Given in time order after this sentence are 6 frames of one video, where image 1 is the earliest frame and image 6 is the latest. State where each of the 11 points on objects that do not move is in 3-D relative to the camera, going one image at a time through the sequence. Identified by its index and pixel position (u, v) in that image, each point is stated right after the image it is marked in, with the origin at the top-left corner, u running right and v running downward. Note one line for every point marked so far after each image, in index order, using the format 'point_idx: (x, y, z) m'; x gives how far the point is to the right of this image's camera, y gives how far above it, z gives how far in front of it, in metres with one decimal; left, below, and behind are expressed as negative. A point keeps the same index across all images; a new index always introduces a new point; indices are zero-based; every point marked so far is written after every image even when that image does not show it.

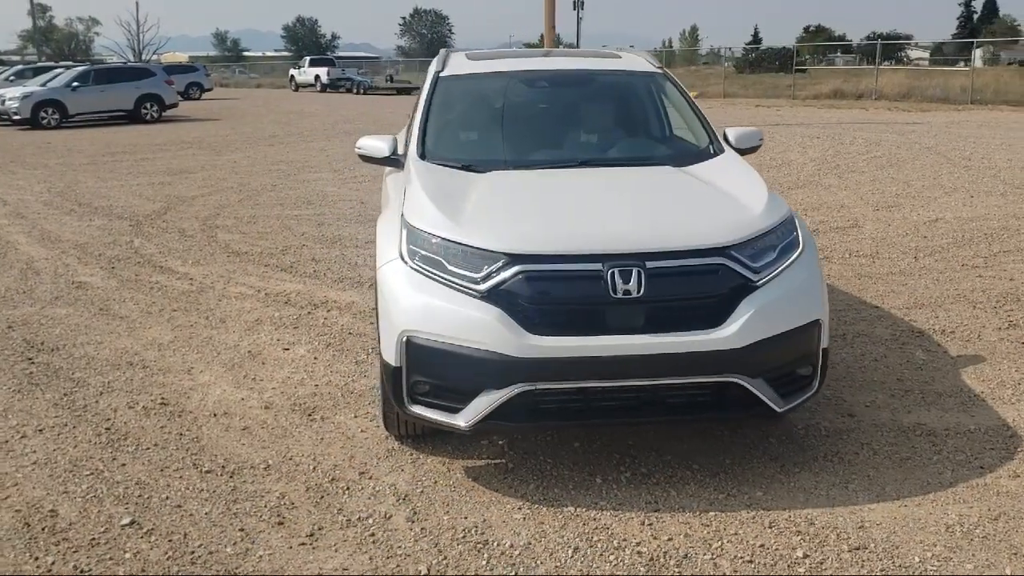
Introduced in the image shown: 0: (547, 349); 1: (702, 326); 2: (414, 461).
0: (+0.1, -0.2, +3.8) m
1: (+0.7, -0.2, +3.8) m
2: (-0.4, -0.8, +4.3) m
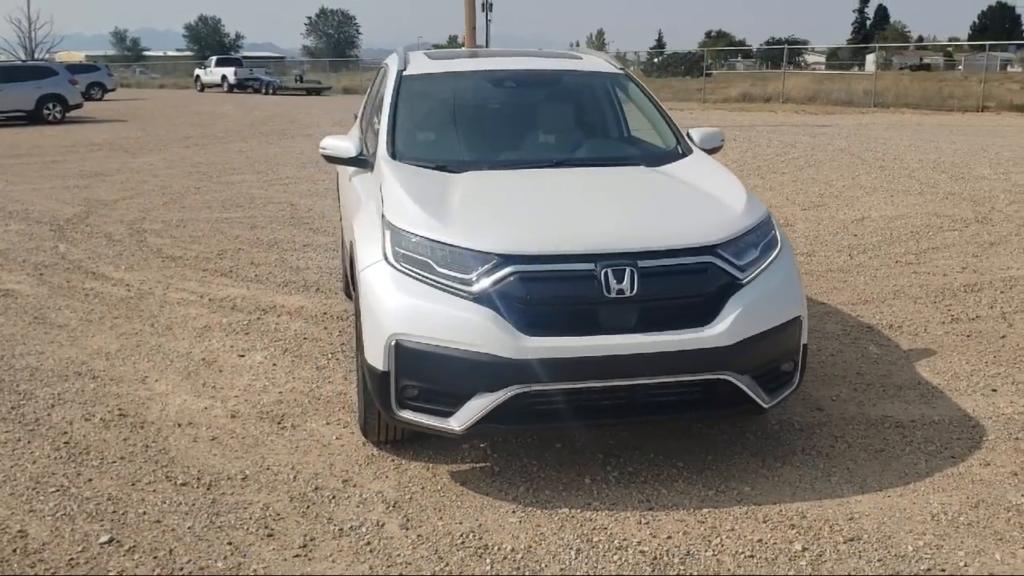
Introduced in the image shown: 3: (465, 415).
0: (+0.1, -0.2, +3.7) m
1: (+0.7, -0.1, +3.9) m
2: (-0.5, -0.8, +4.3) m
3: (-0.2, -0.5, +3.8) m
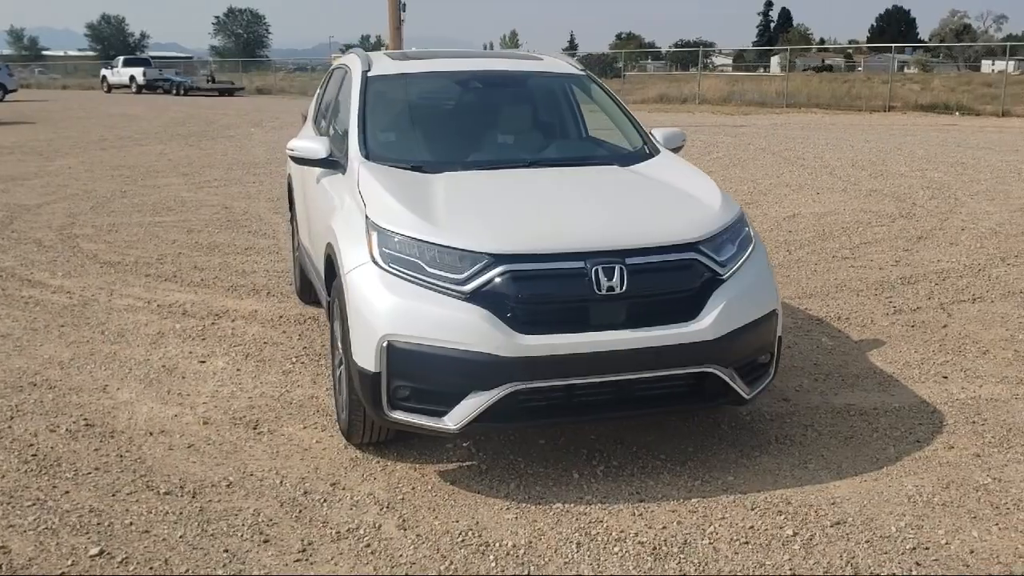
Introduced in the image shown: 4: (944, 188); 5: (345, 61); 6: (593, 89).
0: (+0.1, -0.2, +3.8) m
1: (+0.7, -0.1, +4.0) m
2: (-0.6, -0.8, +4.3) m
3: (-0.2, -0.5, +3.8) m
4: (+5.8, +1.3, +13.1) m
5: (-1.0, +1.4, +6.1) m
6: (+0.5, +1.2, +5.9) m
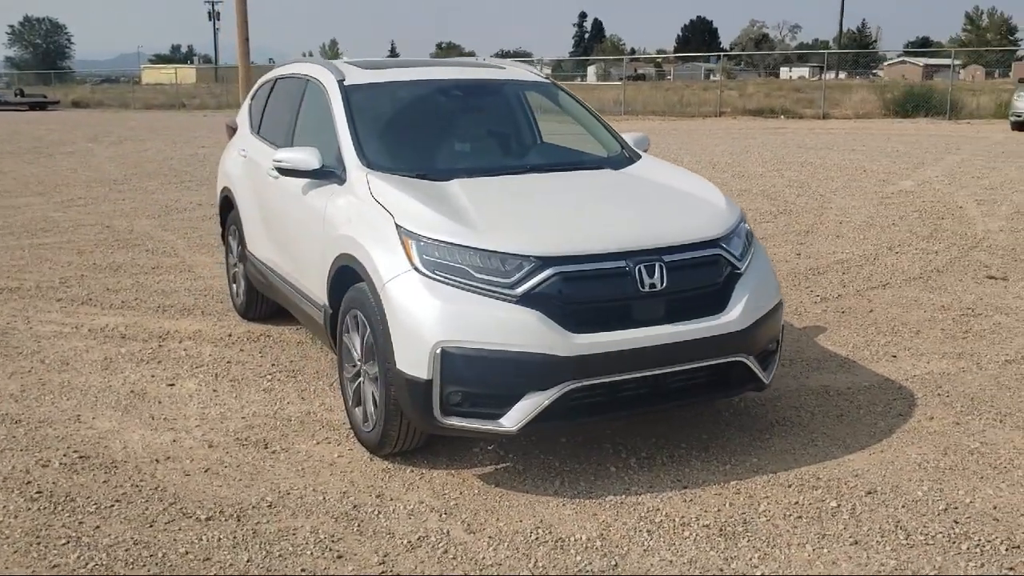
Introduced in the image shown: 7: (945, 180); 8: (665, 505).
0: (+0.3, -0.2, +3.9) m
1: (+0.8, -0.1, +4.2) m
2: (-0.4, -0.8, +4.2) m
3: (0.0, -0.5, +3.9) m
4: (+4.2, +1.5, +14.1) m
5: (-1.2, +1.3, +6.0) m
6: (+0.3, +1.2, +6.0) m
7: (+6.3, +1.6, +14.3) m
8: (+0.6, -0.9, +3.9) m
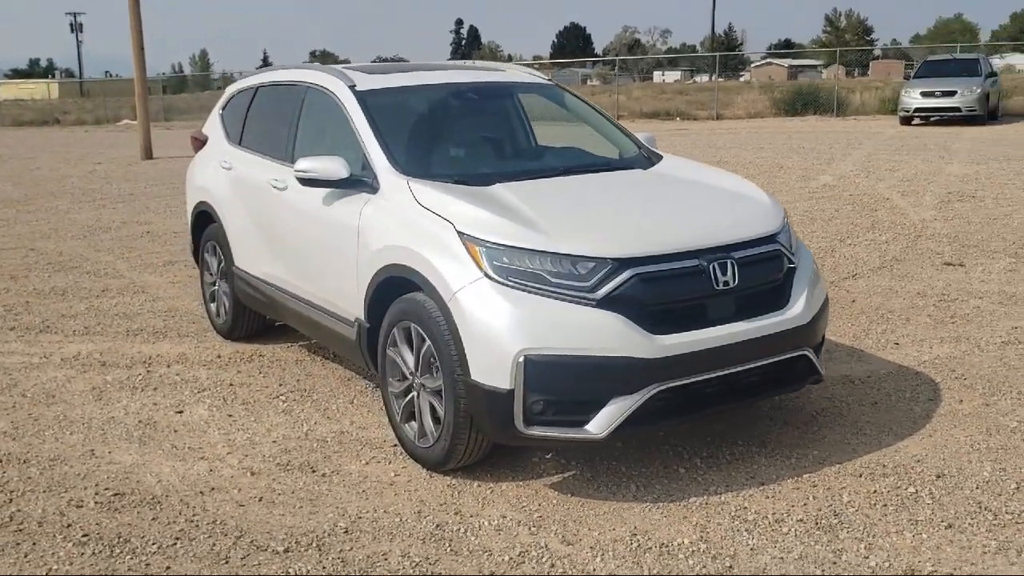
0: (+0.6, -0.2, +3.9) m
1: (+1.1, -0.1, +4.2) m
2: (-0.1, -0.8, +4.1) m
3: (+0.3, -0.5, +3.8) m
4: (+3.2, +1.5, +14.4) m
5: (-1.2, +1.2, +5.8) m
6: (+0.3, +1.2, +6.0) m
7: (+5.3, +1.7, +14.9) m
8: (+0.9, -0.9, +3.9) m
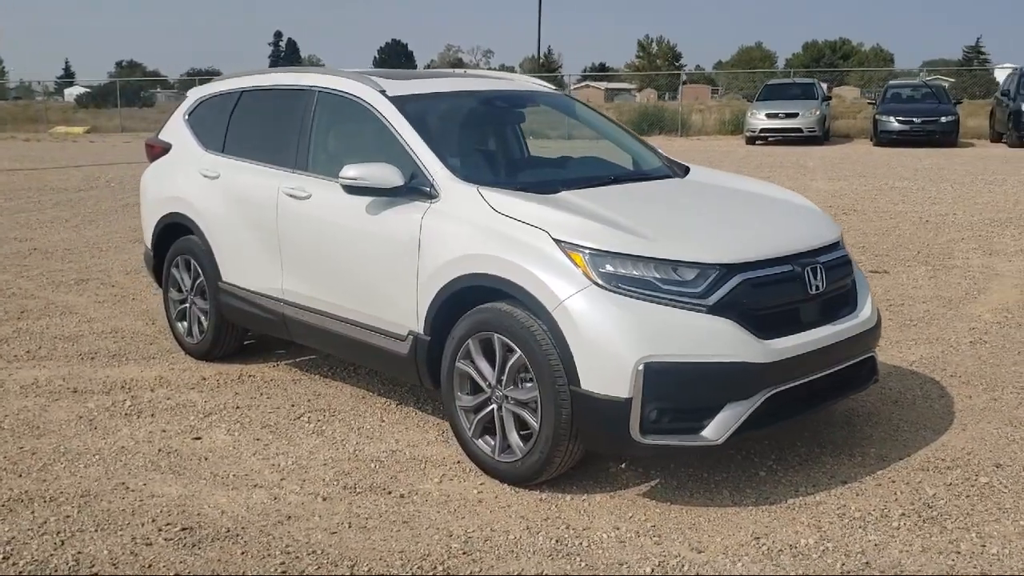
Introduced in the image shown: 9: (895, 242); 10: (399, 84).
0: (+1.0, -0.2, +3.9) m
1: (+1.5, -0.1, +4.3) m
2: (+0.3, -0.9, +4.0) m
3: (+0.8, -0.5, +3.8) m
4: (+1.7, +1.3, +14.8) m
5: (-1.1, +1.2, +5.5) m
6: (+0.3, +1.1, +6.0) m
7: (+3.6, +1.6, +15.6) m
8: (+1.4, -0.9, +4.0) m
9: (+4.1, +0.5, +10.4) m
10: (-0.7, +1.1, +5.3) m
